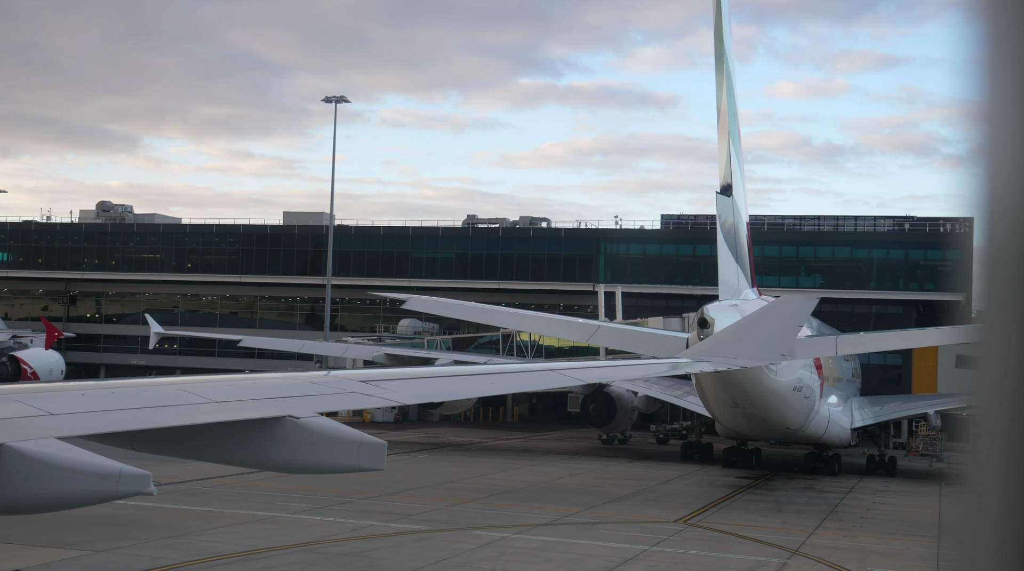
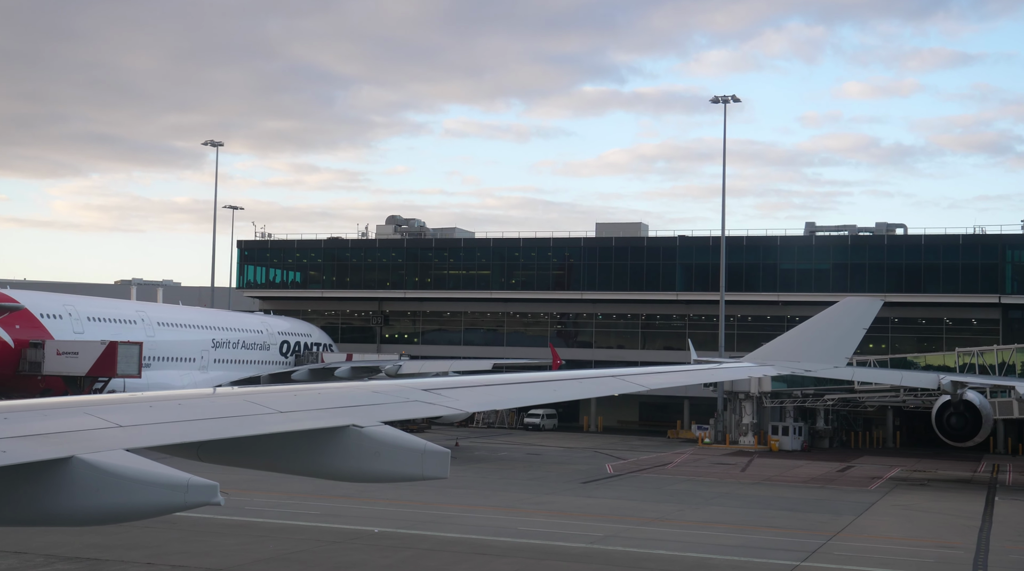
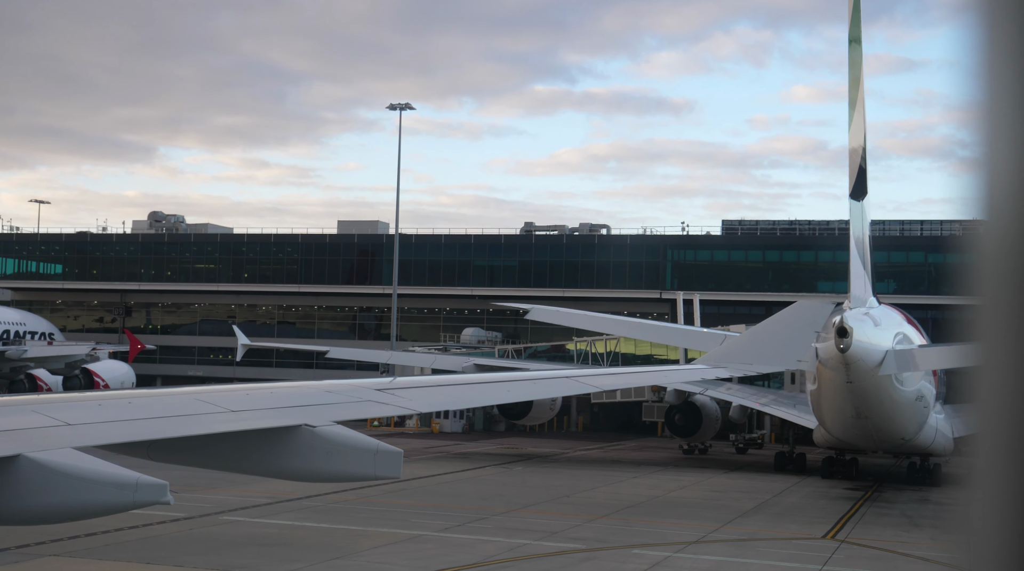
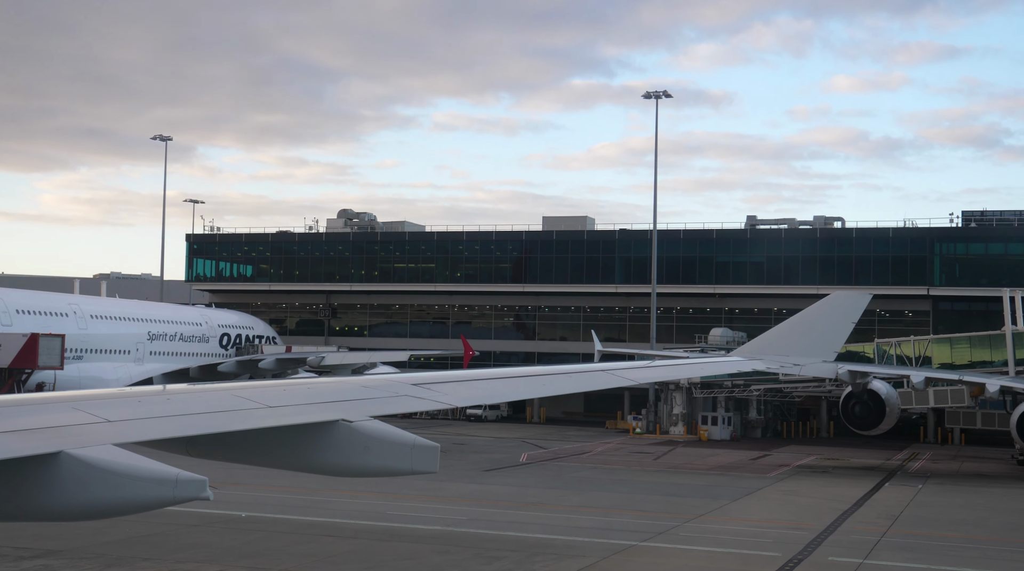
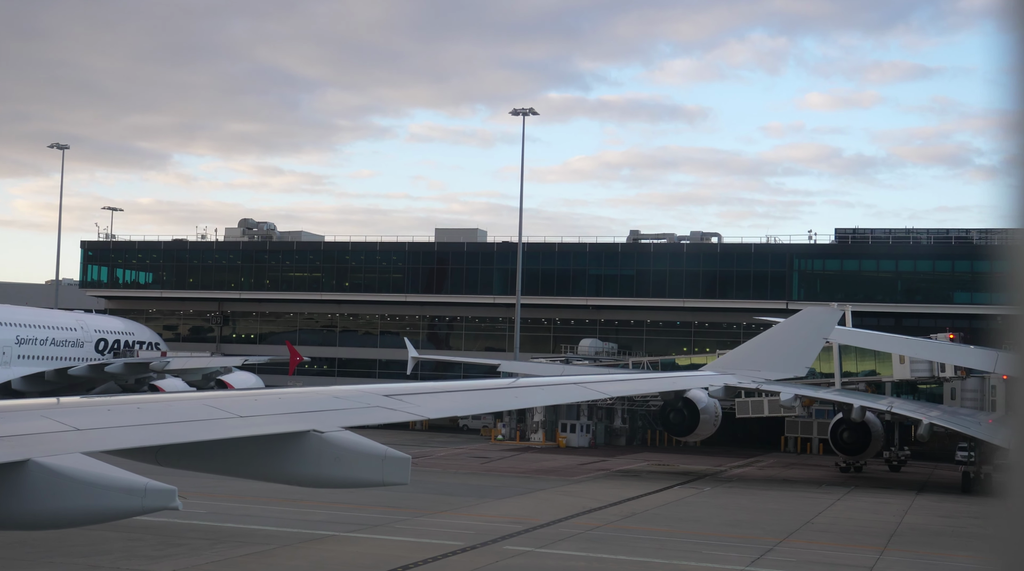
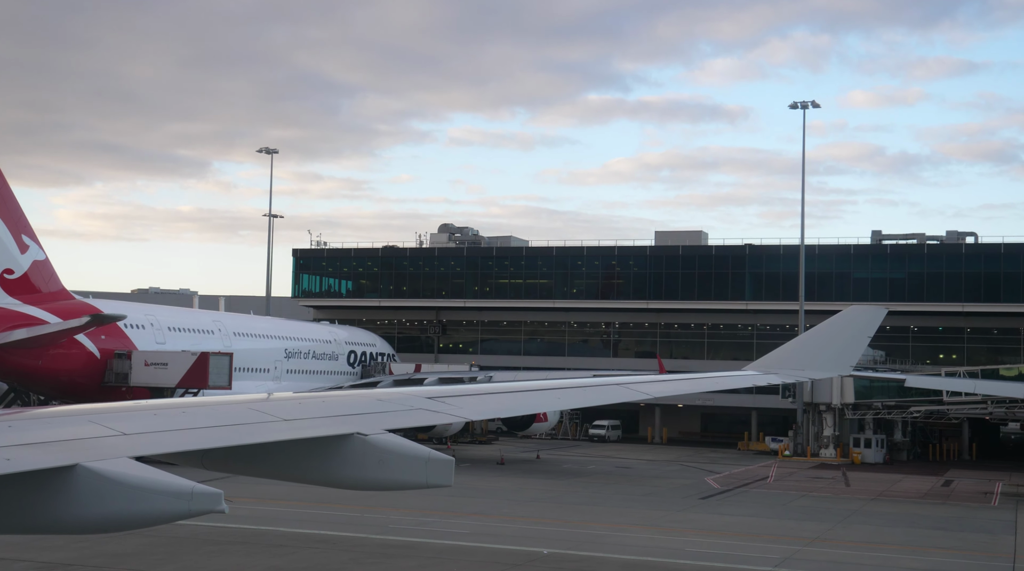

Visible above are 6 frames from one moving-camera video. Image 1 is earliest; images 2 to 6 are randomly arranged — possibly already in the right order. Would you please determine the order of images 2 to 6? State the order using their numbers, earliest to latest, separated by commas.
3, 5, 4, 2, 6
